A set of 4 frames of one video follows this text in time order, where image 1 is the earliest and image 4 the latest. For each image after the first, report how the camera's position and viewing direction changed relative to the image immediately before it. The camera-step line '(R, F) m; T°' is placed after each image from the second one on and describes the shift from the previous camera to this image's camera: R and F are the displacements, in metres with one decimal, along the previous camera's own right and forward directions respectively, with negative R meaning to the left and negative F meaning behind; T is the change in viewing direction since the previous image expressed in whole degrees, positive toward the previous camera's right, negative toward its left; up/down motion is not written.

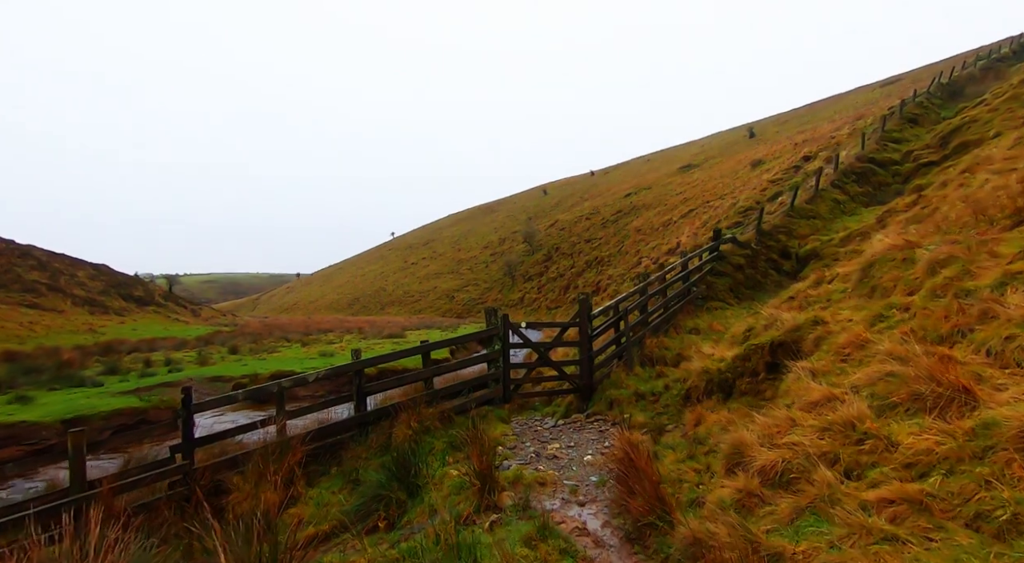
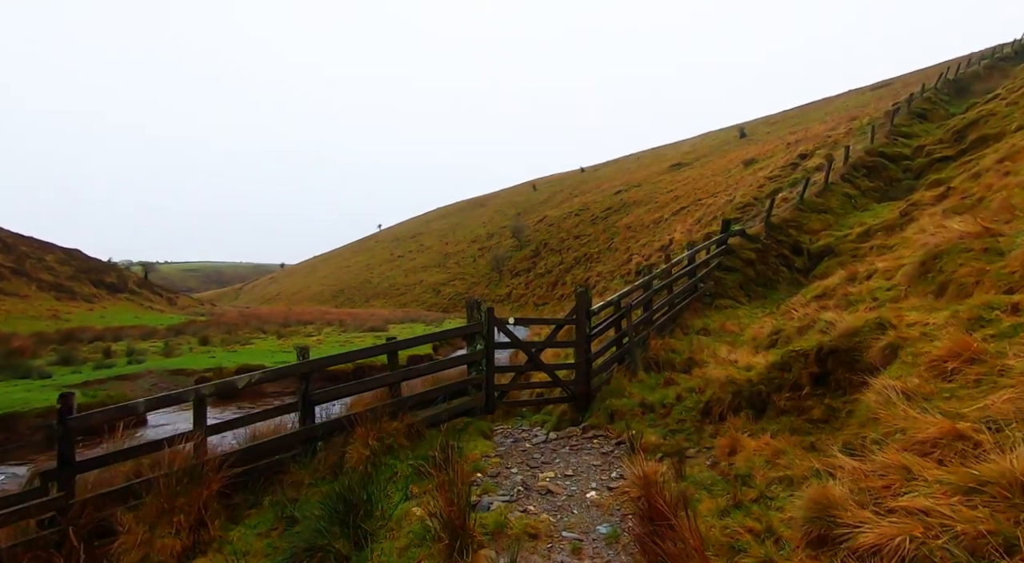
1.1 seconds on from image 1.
(0.0, +1.7) m; +1°
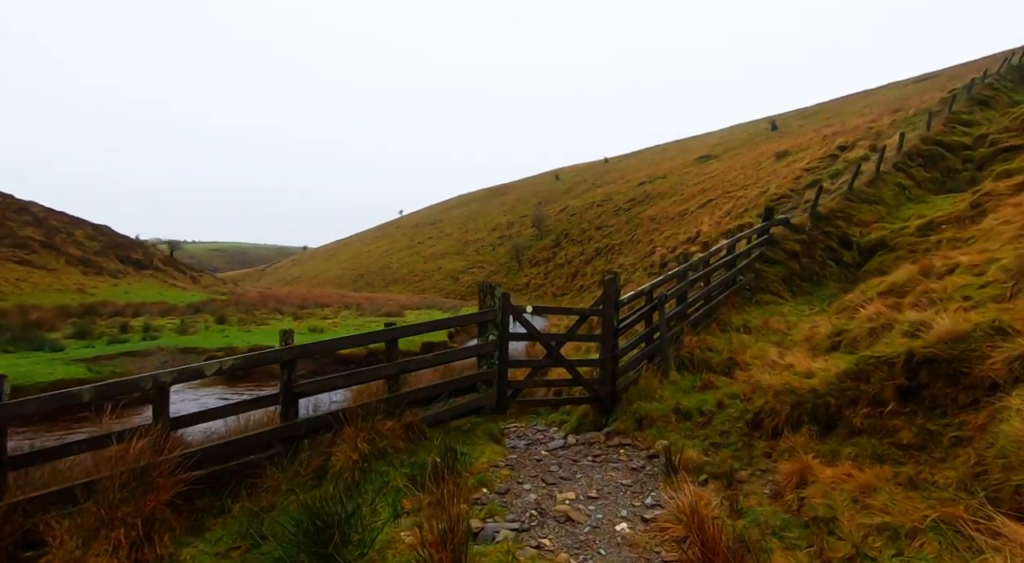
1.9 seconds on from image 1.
(0.0, +1.2) m; -2°
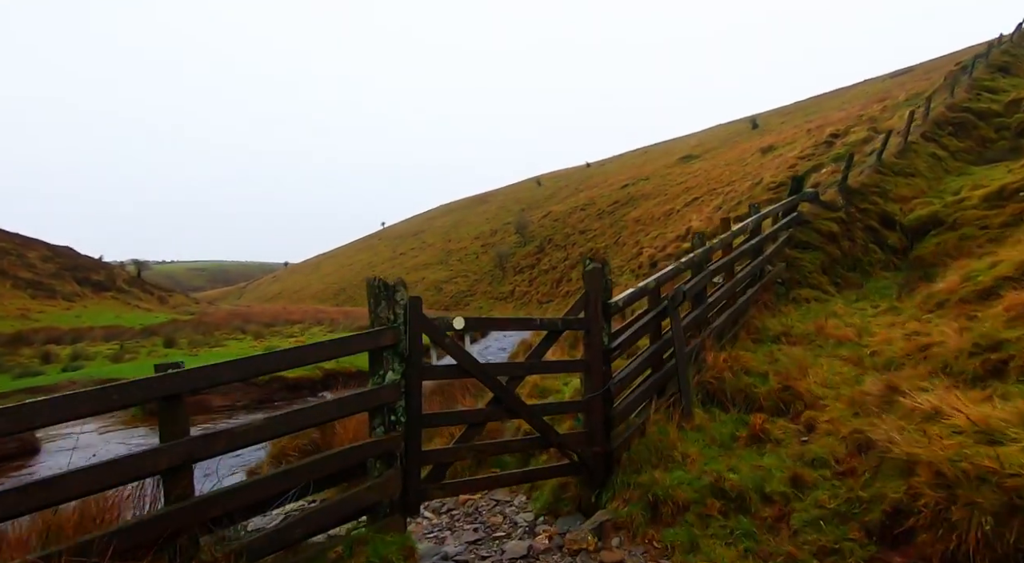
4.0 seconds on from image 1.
(+0.6, +3.5) m; +1°
